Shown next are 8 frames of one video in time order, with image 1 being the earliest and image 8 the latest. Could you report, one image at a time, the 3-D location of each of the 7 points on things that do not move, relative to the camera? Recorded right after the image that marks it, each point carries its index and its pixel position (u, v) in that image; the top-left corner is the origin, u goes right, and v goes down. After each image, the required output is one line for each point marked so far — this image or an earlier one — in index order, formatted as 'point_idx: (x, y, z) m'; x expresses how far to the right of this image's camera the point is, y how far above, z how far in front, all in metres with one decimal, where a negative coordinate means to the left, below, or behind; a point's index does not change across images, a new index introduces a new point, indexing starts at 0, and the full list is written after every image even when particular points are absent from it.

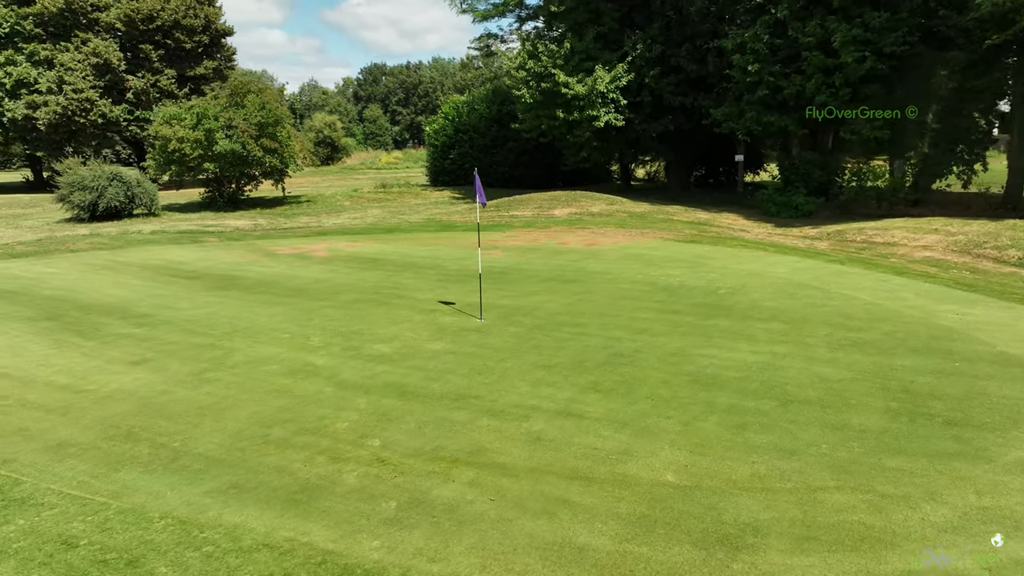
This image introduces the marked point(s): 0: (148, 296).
0: (-7.3, -0.2, +14.1) m
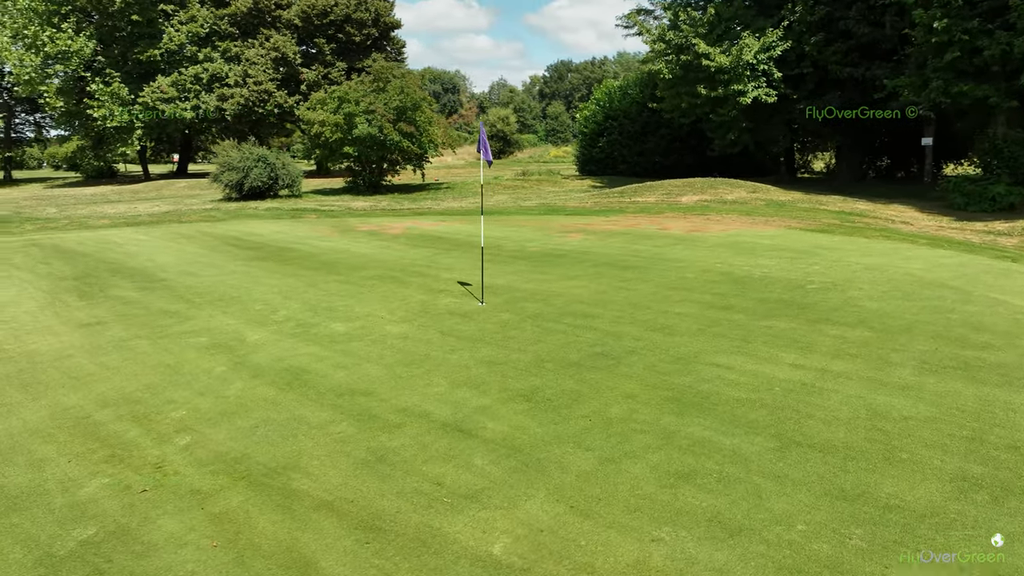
0: (-6.3, +0.5, +13.7) m
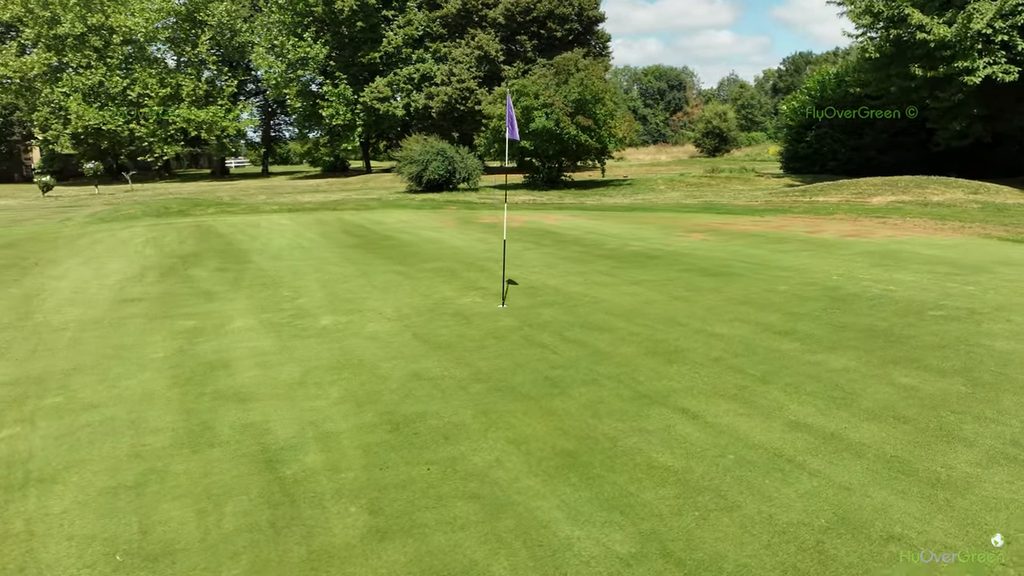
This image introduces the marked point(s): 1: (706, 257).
0: (-4.4, +0.8, +14.0) m
1: (+3.0, +0.5, +11.0) m
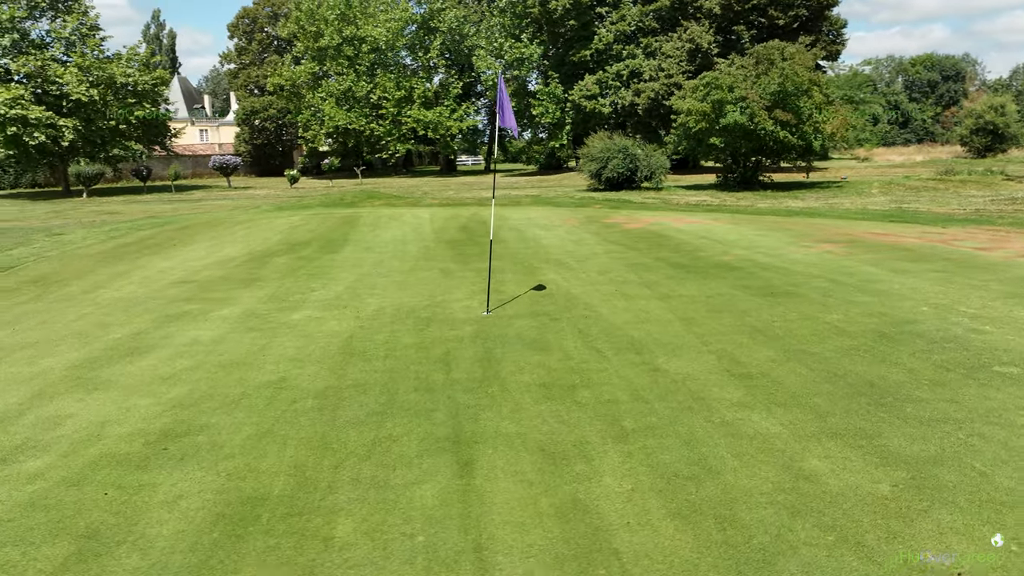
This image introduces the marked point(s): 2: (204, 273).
0: (-2.5, +0.9, +14.2) m
1: (+3.6, +0.2, +9.0) m
2: (-4.7, +0.3, +10.9) m
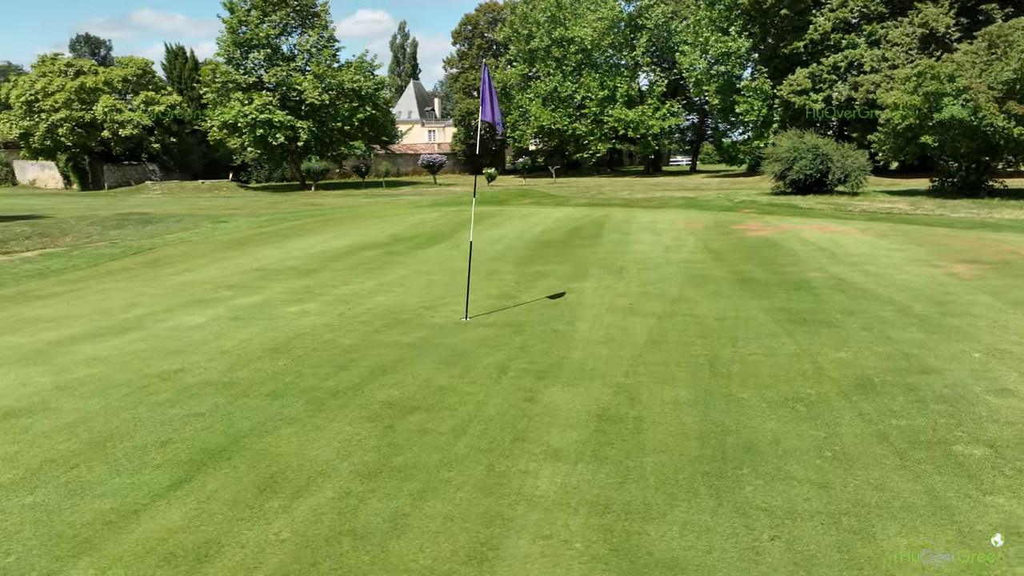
0: (-0.5, +1.0, +14.1) m
1: (+3.7, -0.1, +7.4) m
2: (-3.6, +0.4, +11.6) m
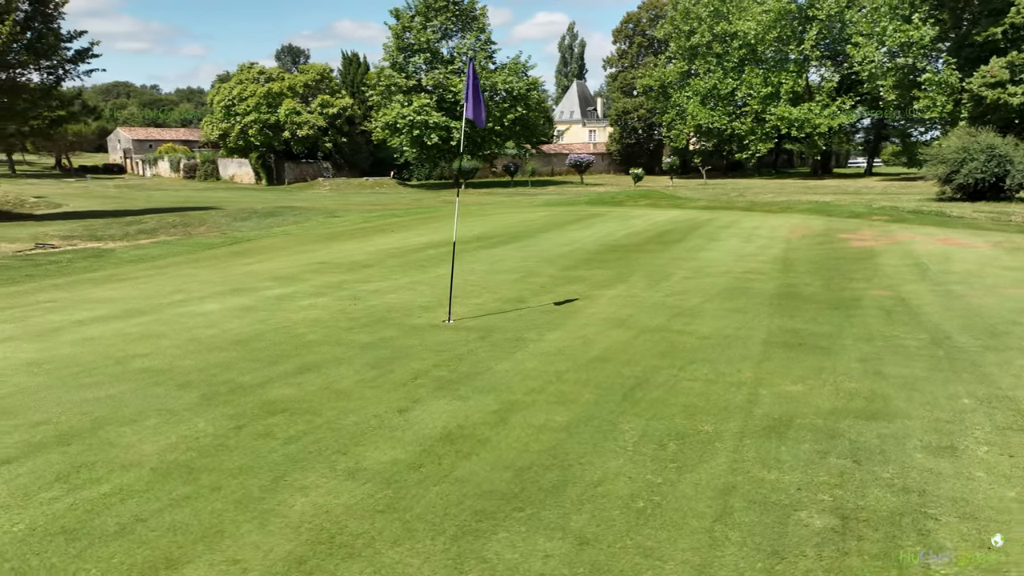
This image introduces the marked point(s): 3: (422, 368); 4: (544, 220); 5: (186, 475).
0: (+1.0, +0.9, +13.8) m
1: (+3.5, -0.3, +6.3) m
2: (-2.6, +0.5, +12.0) m
3: (-0.6, -0.6, +5.2) m
4: (+0.8, +1.8, +18.8) m
5: (-1.5, -0.9, +3.4) m
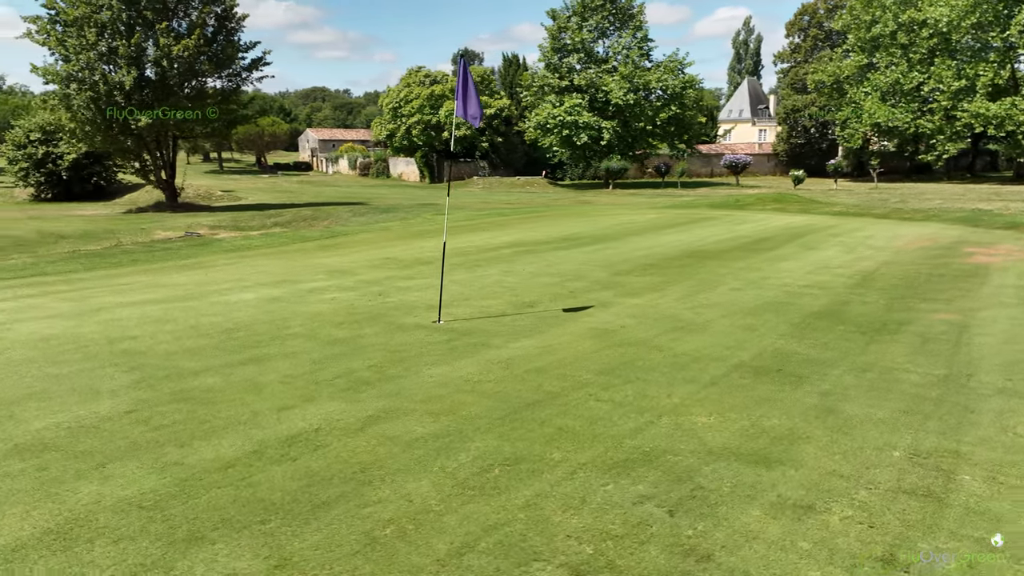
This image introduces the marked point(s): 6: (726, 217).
0: (+2.4, +0.8, +13.1) m
1: (+3.2, -0.5, +5.3) m
2: (-1.5, +0.6, +12.3) m
3: (-1.1, -0.6, +5.1) m
4: (+3.4, +1.7, +18.1) m
5: (-2.4, -0.8, +3.6) m
6: (+5.4, +2.0, +19.2) m
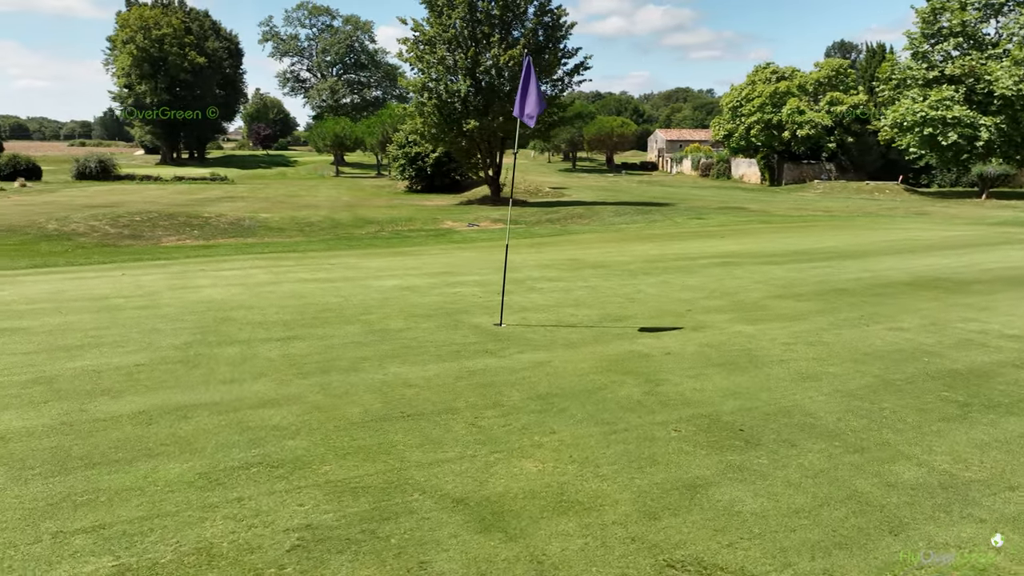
0: (+5.6, +0.3, +11.0) m
1: (+2.7, -0.9, +3.7) m
2: (+1.7, +0.5, +12.0) m
3: (-1.3, -0.5, +5.5) m
4: (+8.8, +1.0, +14.9) m
5: (-3.1, -0.6, +4.7) m
6: (+11.1, +1.1, +15.0) m
